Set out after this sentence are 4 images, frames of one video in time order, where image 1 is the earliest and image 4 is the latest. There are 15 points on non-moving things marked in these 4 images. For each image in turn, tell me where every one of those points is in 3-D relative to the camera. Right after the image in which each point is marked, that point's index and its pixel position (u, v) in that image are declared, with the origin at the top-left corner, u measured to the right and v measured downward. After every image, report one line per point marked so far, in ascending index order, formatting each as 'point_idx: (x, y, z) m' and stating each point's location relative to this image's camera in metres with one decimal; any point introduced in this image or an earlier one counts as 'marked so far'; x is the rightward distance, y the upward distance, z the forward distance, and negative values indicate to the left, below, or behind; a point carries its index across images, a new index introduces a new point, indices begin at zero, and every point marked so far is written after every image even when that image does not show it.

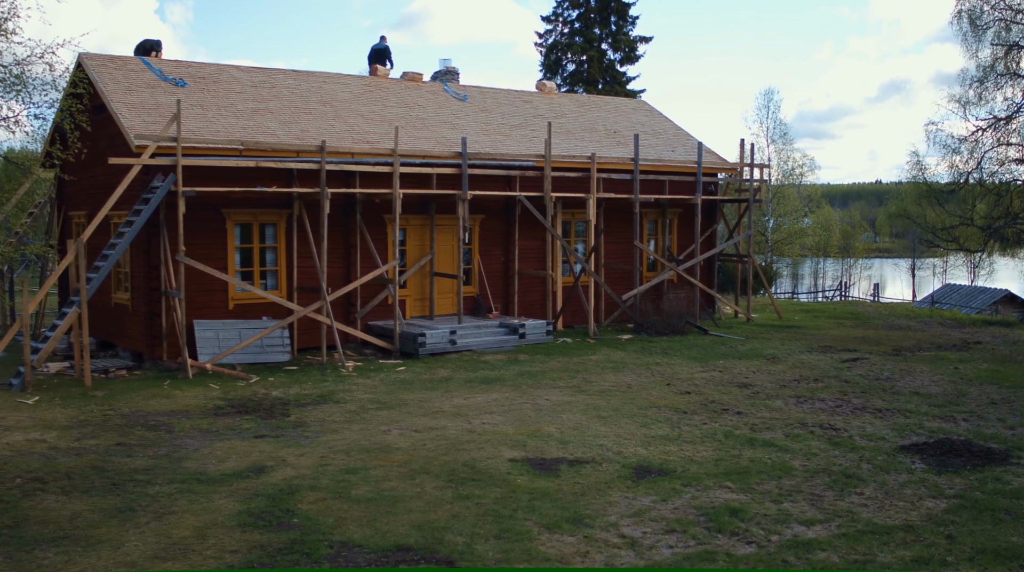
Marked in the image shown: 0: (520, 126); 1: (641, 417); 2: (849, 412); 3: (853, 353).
0: (+0.2, +3.6, +19.9) m
1: (+1.7, -1.7, +11.6) m
2: (+4.7, -1.8, +12.5) m
3: (+6.8, -1.3, +17.7) m
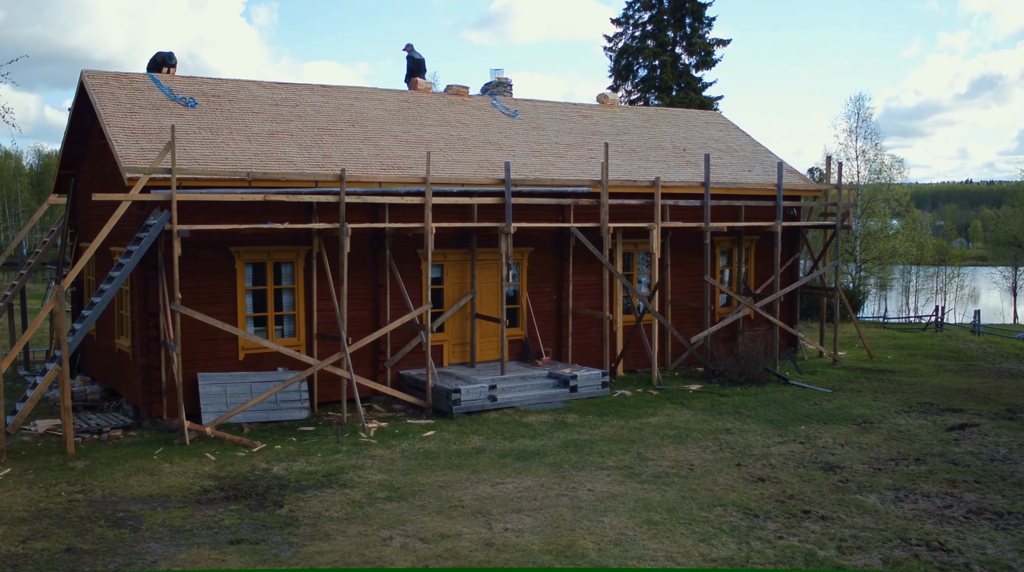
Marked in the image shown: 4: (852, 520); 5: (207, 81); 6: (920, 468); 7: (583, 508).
0: (+1.3, +2.8, +17.8) m
1: (+2.0, -2.6, +9.4) m
2: (+5.1, -2.6, +10.0) m
3: (+7.7, -2.2, +15.1) m
4: (+3.8, -2.6, +9.8) m
5: (-5.5, +3.7, +15.8) m
6: (+5.6, -2.5, +12.0) m
7: (+0.8, -2.5, +9.9) m
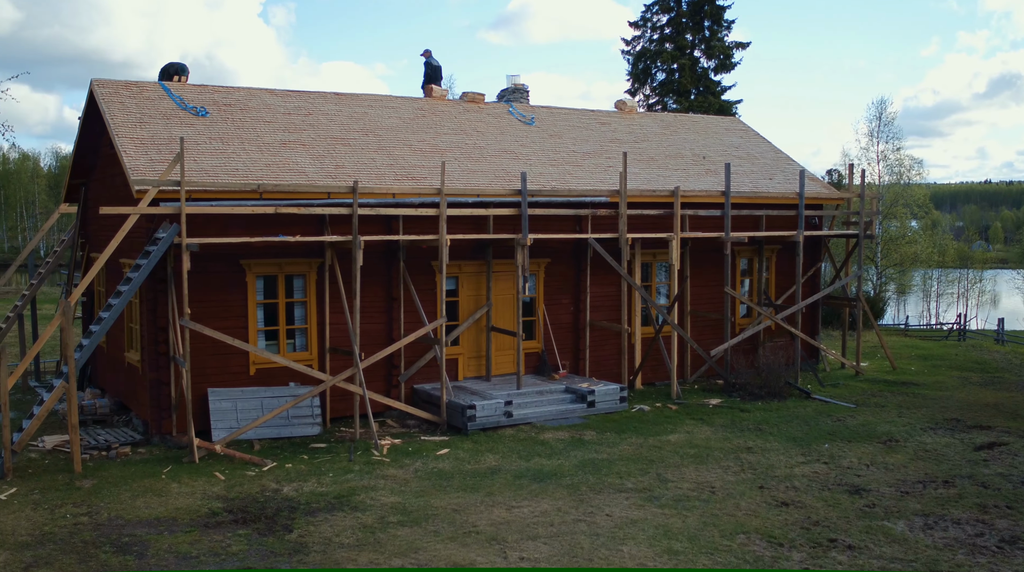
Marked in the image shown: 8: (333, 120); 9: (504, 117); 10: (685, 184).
0: (+1.6, +2.6, +17.5) m
1: (+2.2, -2.8, +9.1) m
2: (+5.3, -2.9, +9.6) m
3: (+7.9, -2.5, +14.6) m
4: (+4.0, -2.8, +9.5) m
5: (-5.2, +3.5, +15.6) m
6: (+5.8, -2.7, +11.6) m
7: (+1.0, -2.7, +9.6) m
8: (-3.2, +3.0, +15.8) m
9: (-0.2, +3.5, +18.1) m
10: (+3.4, +2.0, +17.5) m
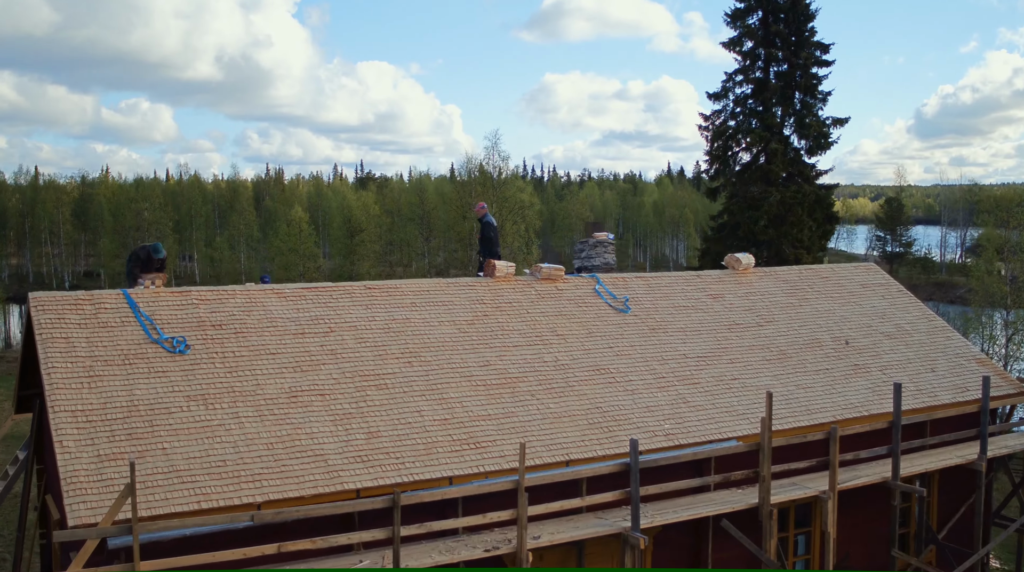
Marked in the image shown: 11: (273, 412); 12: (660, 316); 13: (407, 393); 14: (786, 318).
0: (+3.0, -1.1, +13.1) m
1: (+3.2, -6.6, +4.7) m
2: (+6.3, -6.7, +5.1) m
3: (+9.2, -6.3, +10.0) m
4: (+5.0, -6.6, +5.0) m
5: (-3.9, -0.2, +11.4) m
6: (+6.9, -6.5, +7.0) m
7: (+2.0, -6.5, +5.2) m
8: (-1.9, -0.7, +11.5) m
9: (+1.2, -0.3, +13.8) m
10: (+4.8, -1.8, +13.0) m
11: (-2.7, -1.5, +10.0) m
12: (+2.4, -0.5, +13.9) m
13: (-1.3, -1.4, +10.8) m
14: (+4.6, -0.5, +14.9) m
